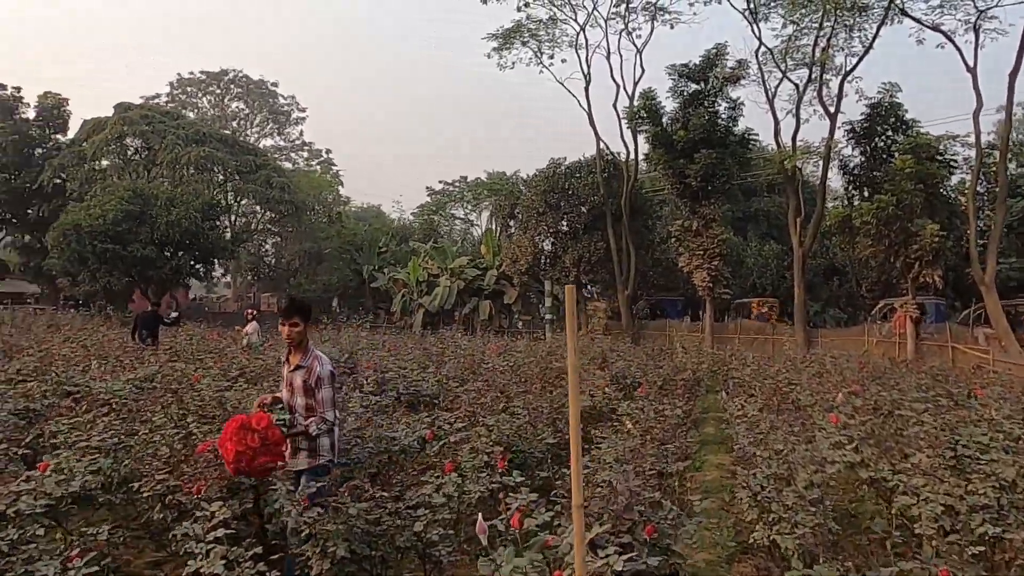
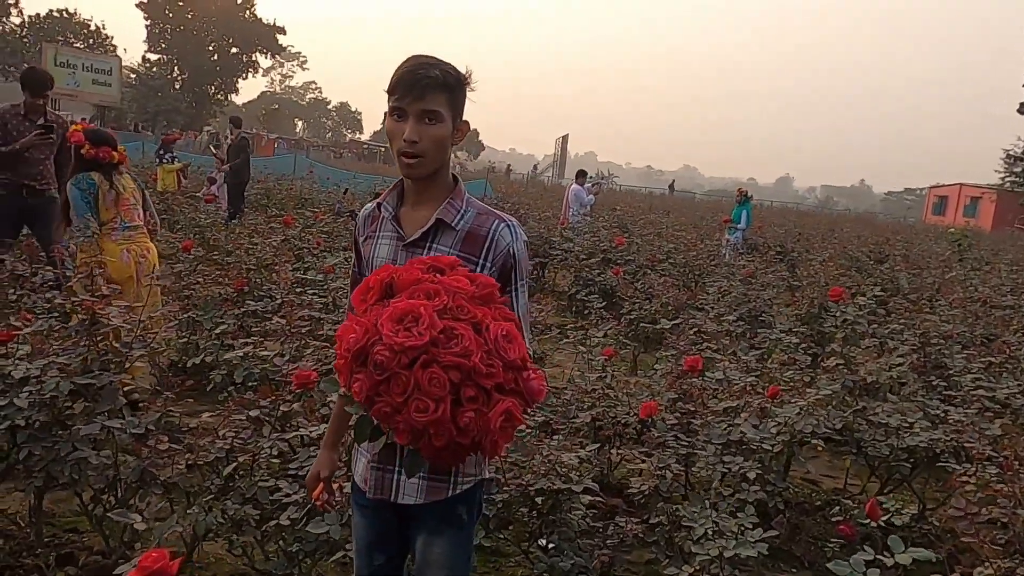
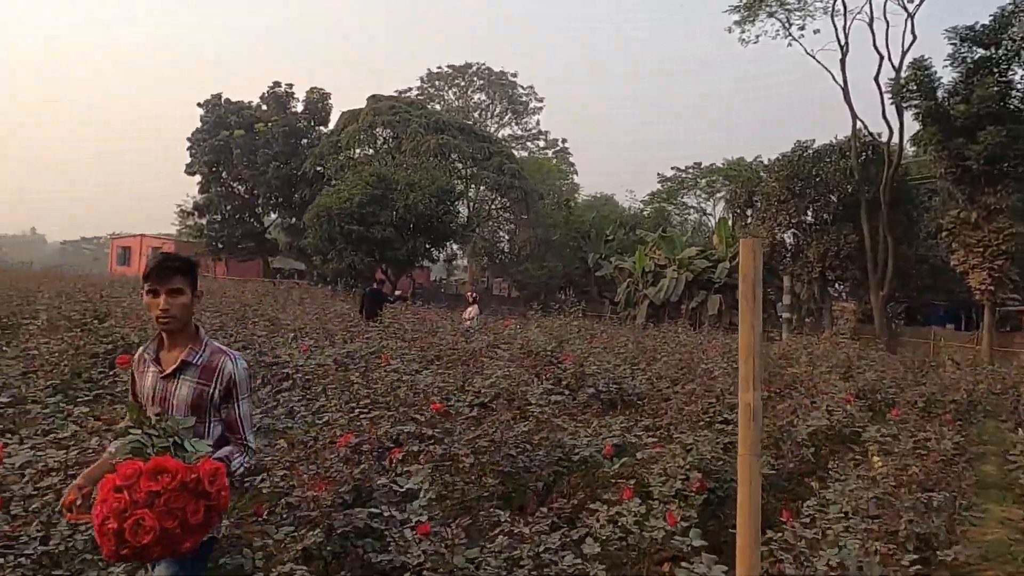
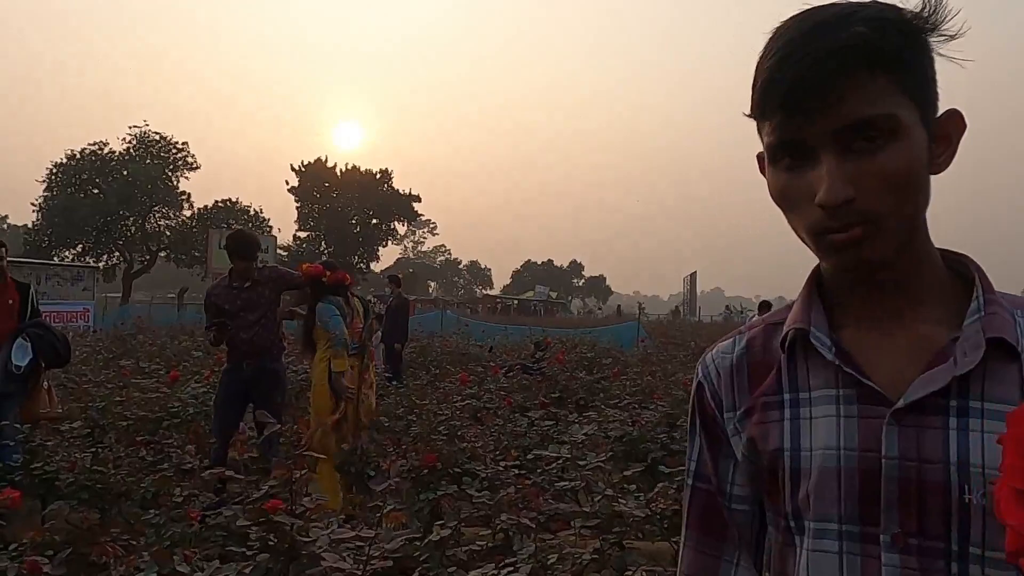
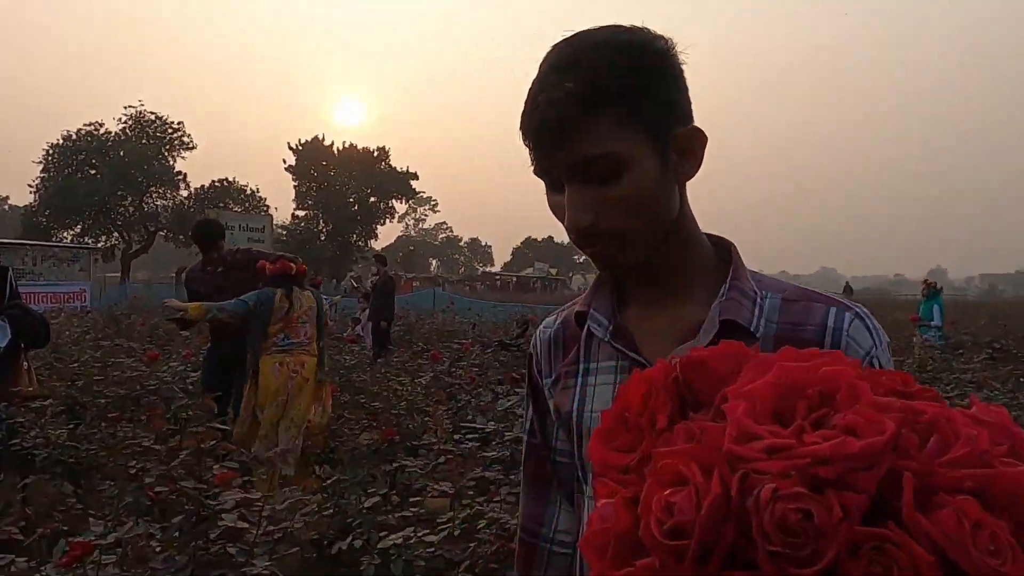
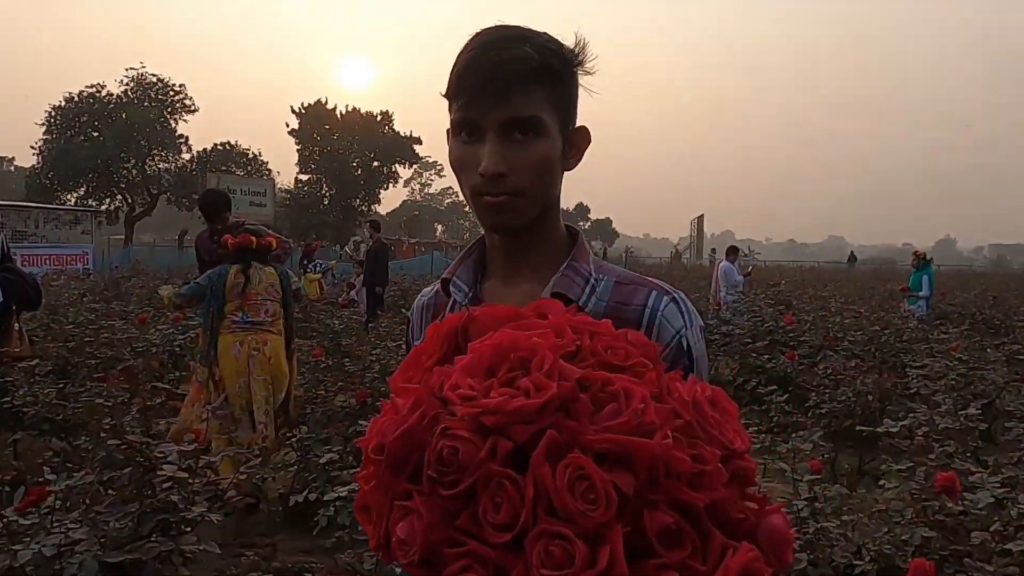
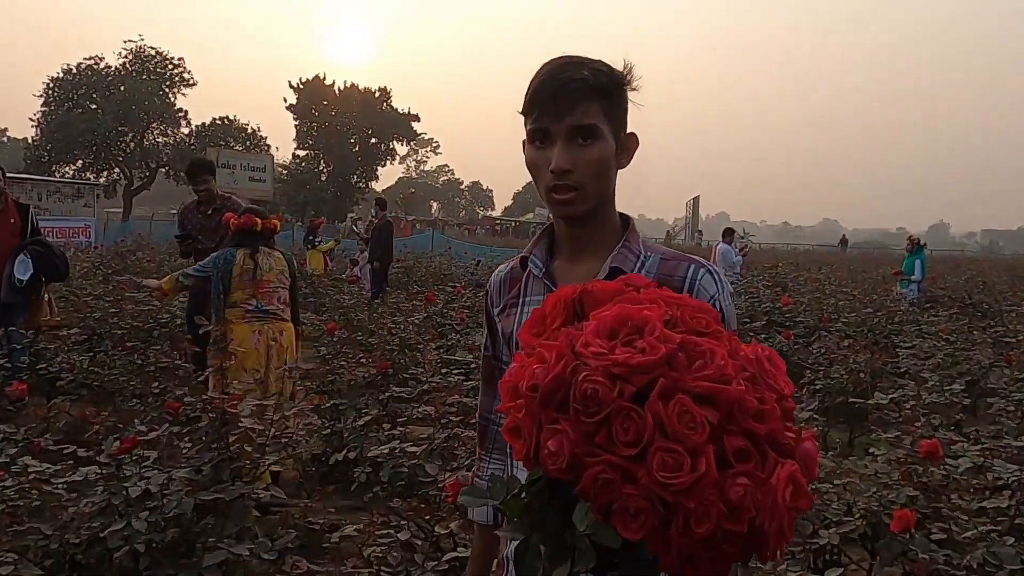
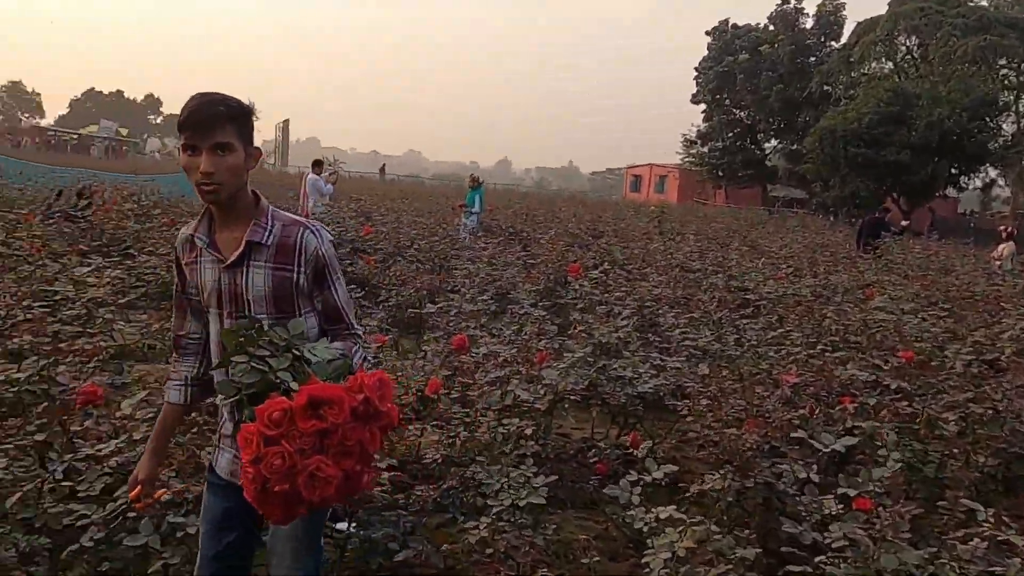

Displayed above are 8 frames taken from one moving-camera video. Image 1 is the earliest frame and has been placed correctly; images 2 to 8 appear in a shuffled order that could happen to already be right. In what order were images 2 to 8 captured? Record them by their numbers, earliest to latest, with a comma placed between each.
3, 8, 2, 7, 6, 5, 4
